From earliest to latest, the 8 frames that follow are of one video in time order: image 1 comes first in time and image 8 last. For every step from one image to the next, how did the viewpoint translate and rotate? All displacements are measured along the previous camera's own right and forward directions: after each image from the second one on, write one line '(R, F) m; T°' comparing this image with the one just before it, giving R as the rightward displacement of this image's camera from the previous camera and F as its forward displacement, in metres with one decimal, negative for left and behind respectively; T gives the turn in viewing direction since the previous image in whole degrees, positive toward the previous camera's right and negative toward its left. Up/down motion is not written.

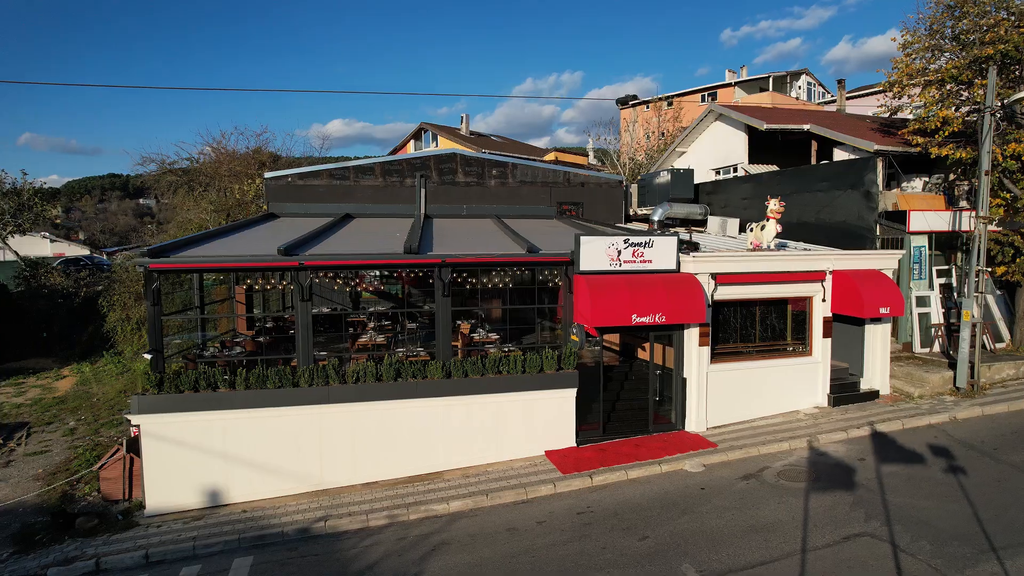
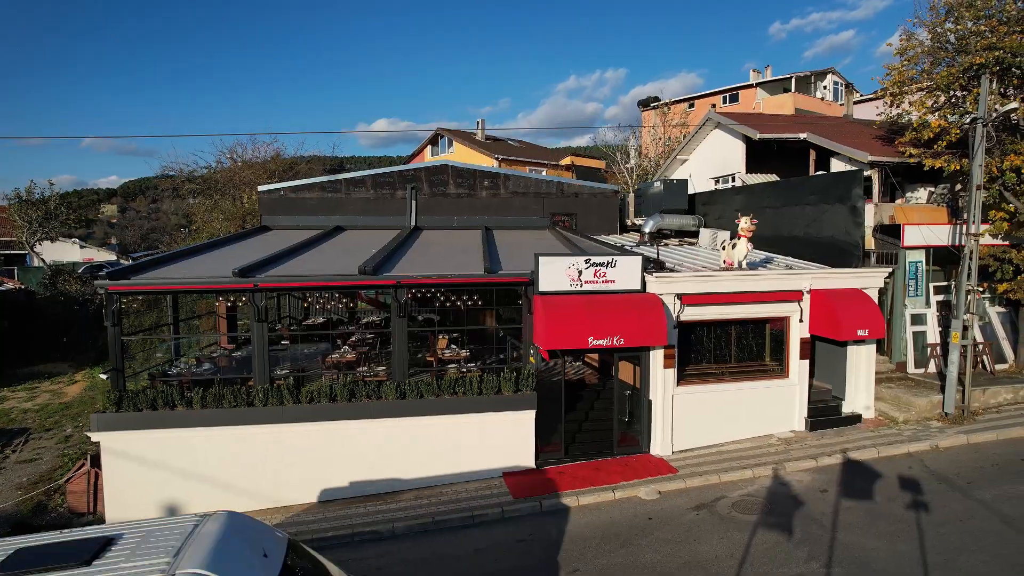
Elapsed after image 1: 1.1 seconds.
(+1.5, +0.1) m; -3°
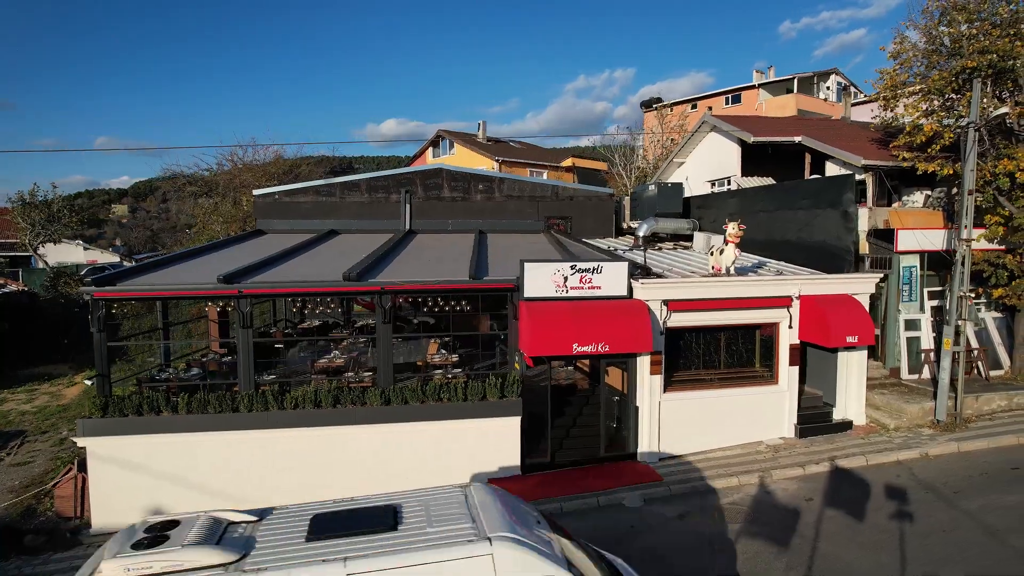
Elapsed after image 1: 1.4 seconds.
(+0.4, 0.0) m; -1°
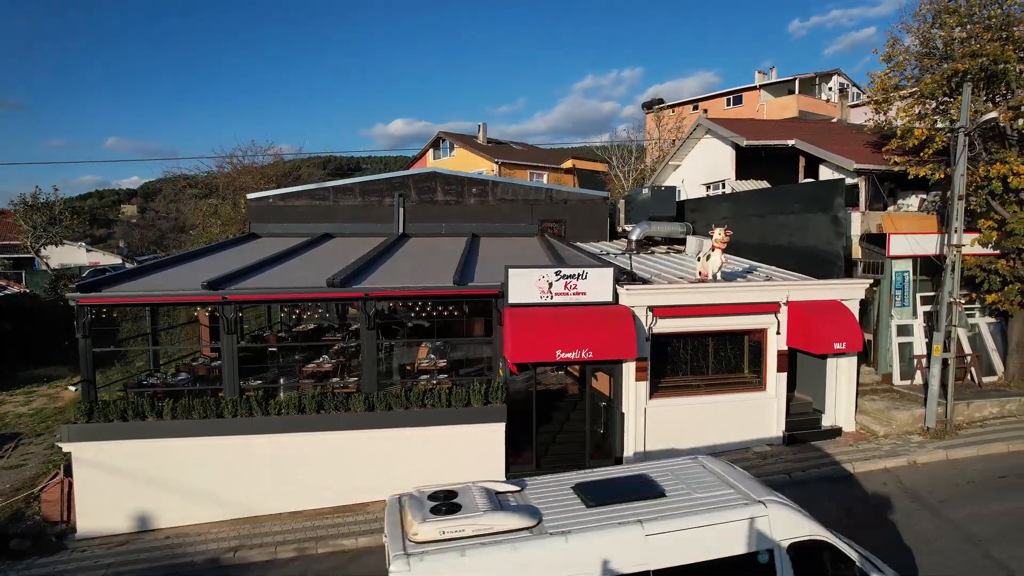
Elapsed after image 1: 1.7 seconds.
(+0.4, 0.0) m; -1°
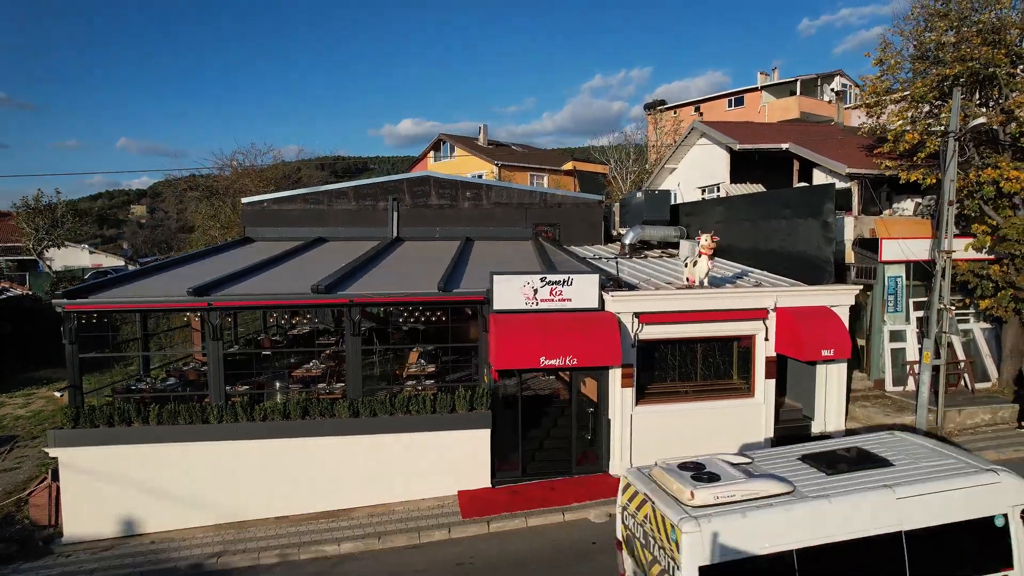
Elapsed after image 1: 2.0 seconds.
(+0.4, 0.0) m; -1°
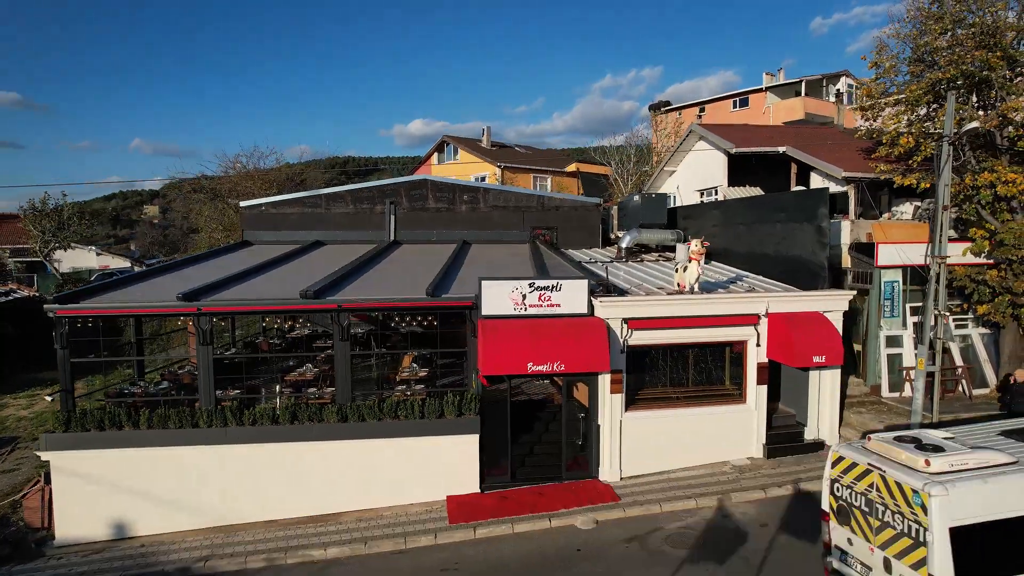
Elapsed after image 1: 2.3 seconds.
(+0.4, 0.0) m; -1°
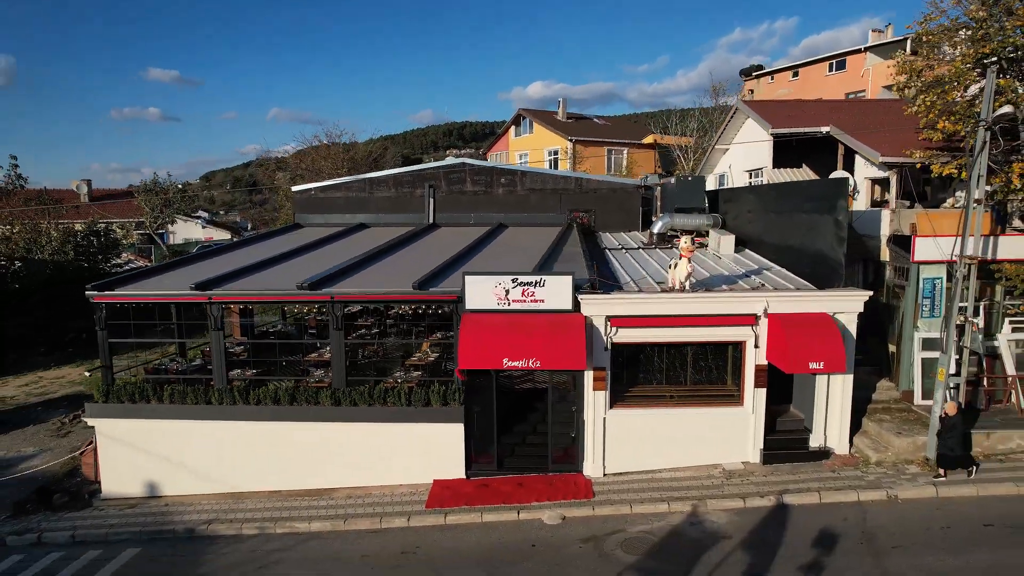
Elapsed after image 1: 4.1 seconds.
(+2.1, +0.1) m; -9°
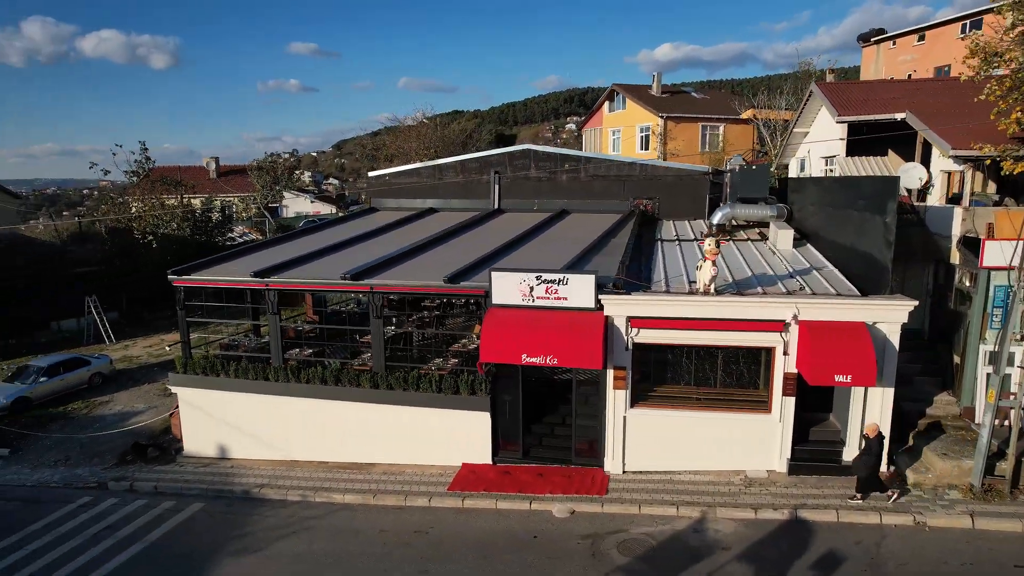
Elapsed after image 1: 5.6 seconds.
(+1.4, -0.2) m; -9°
